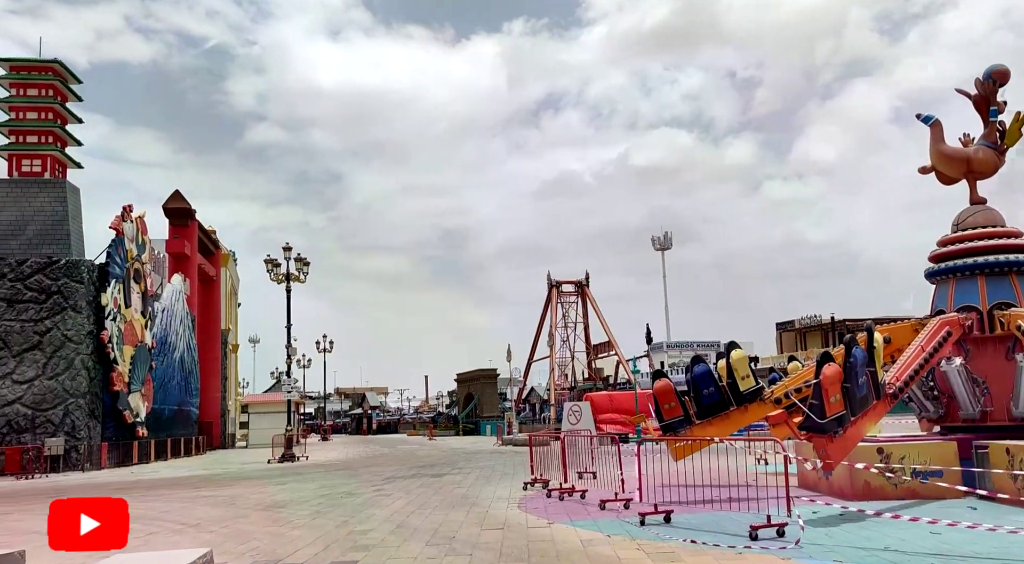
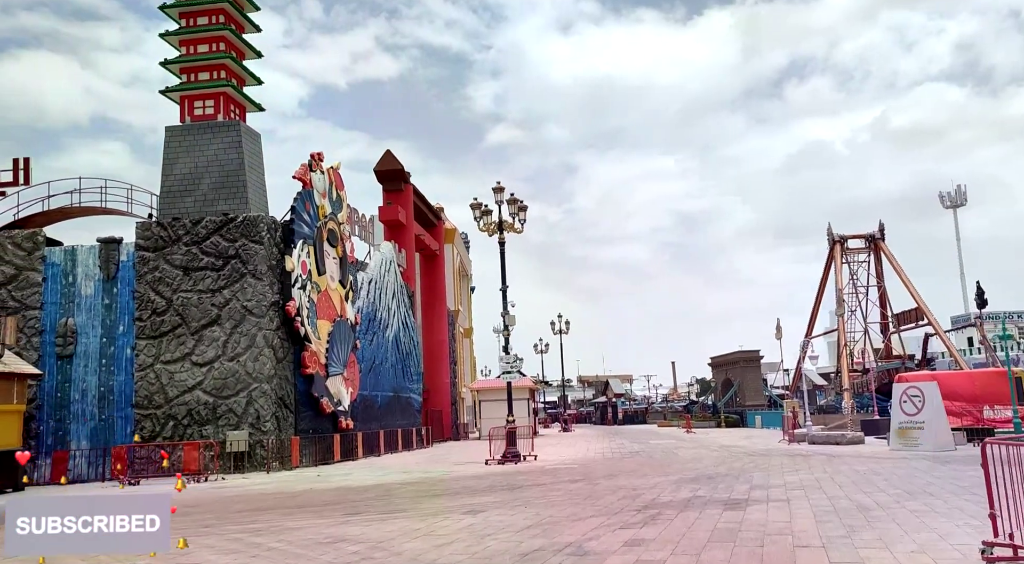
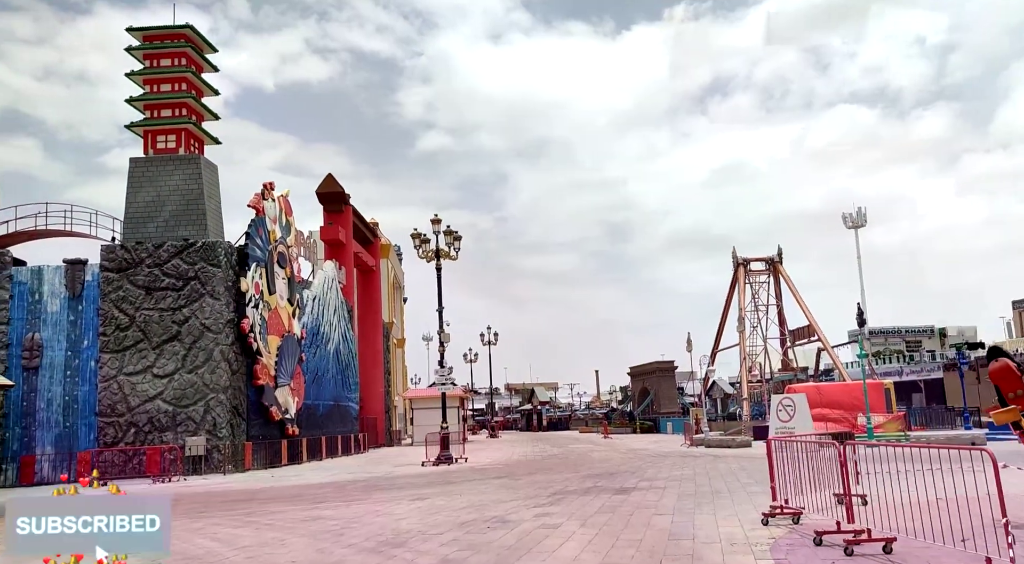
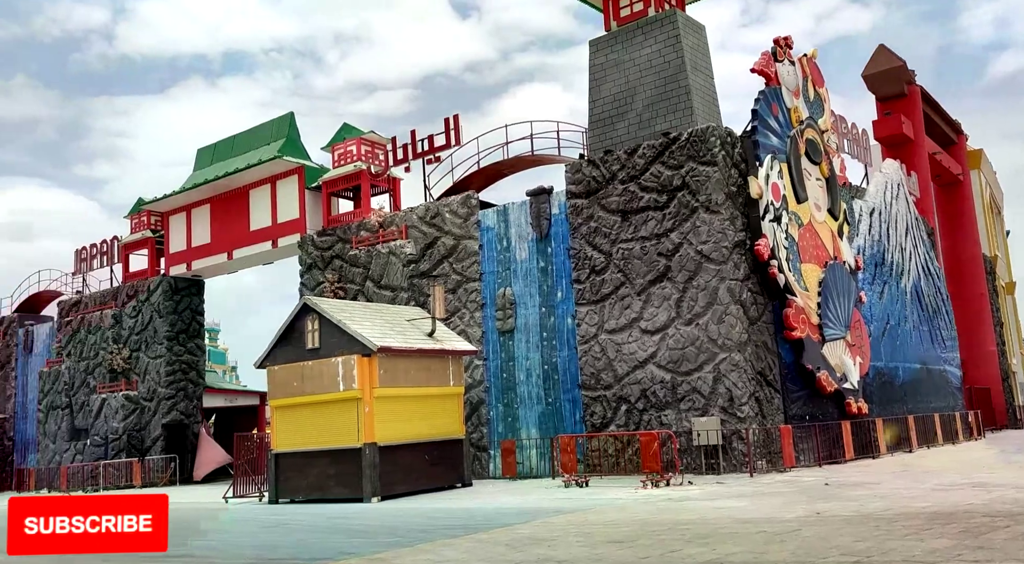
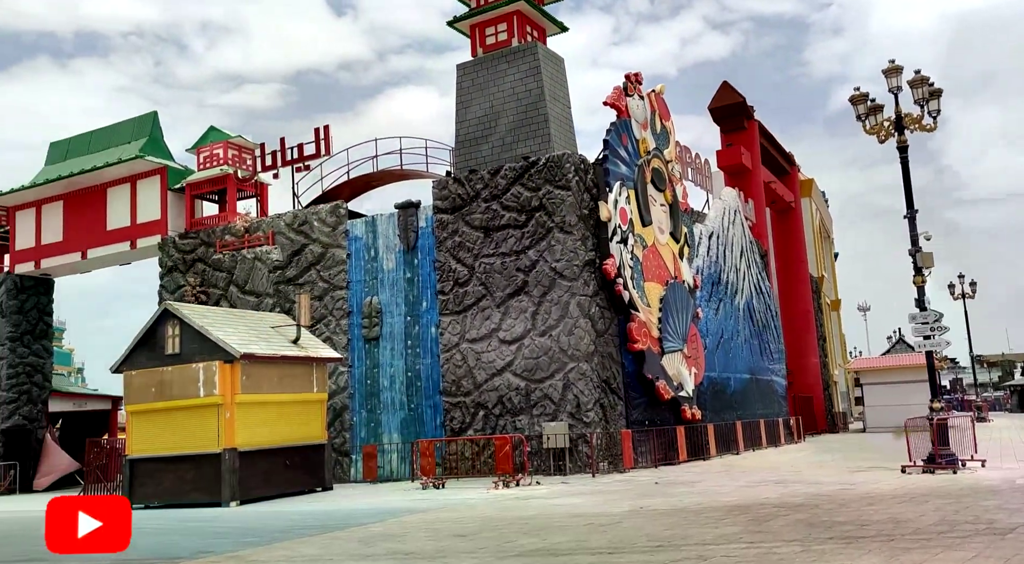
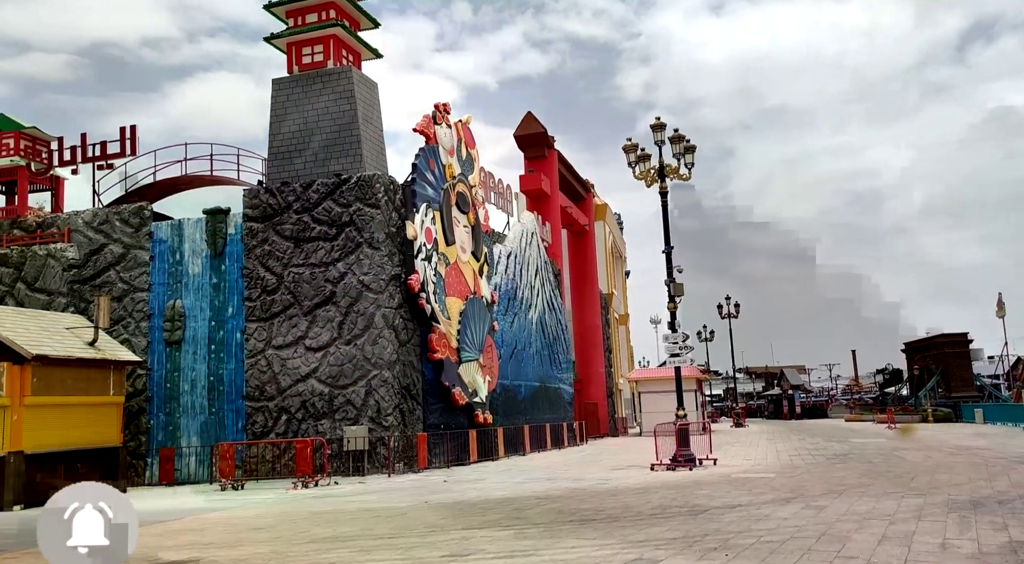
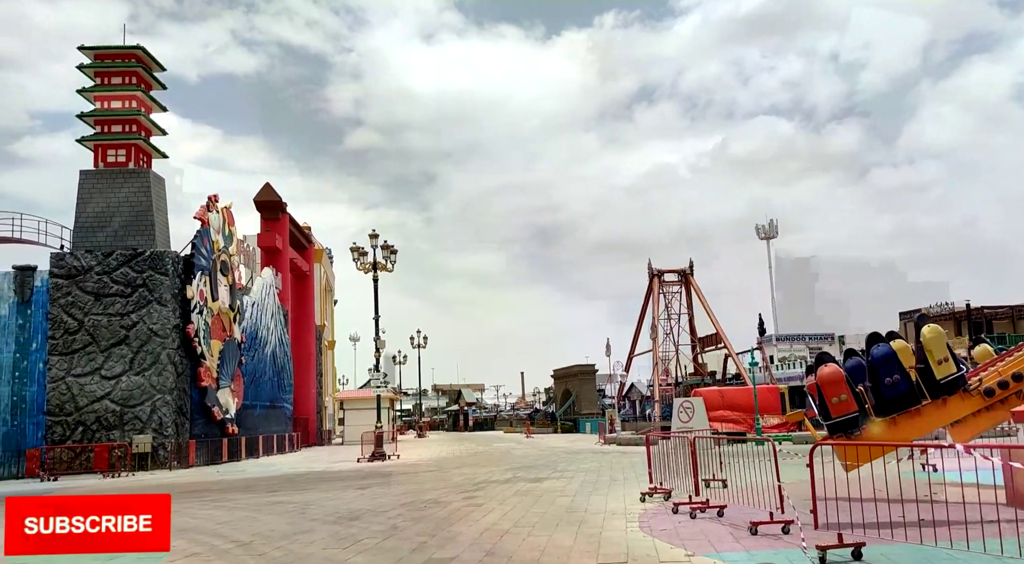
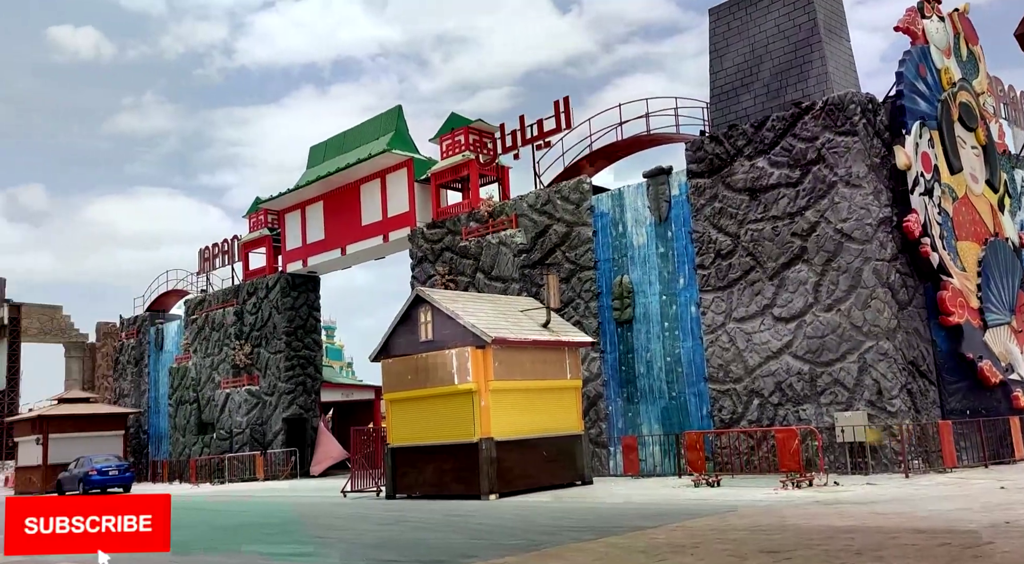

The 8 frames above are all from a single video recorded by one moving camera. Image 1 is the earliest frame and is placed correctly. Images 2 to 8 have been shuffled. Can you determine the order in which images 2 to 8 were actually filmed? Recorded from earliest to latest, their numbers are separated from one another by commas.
7, 3, 2, 6, 5, 4, 8
